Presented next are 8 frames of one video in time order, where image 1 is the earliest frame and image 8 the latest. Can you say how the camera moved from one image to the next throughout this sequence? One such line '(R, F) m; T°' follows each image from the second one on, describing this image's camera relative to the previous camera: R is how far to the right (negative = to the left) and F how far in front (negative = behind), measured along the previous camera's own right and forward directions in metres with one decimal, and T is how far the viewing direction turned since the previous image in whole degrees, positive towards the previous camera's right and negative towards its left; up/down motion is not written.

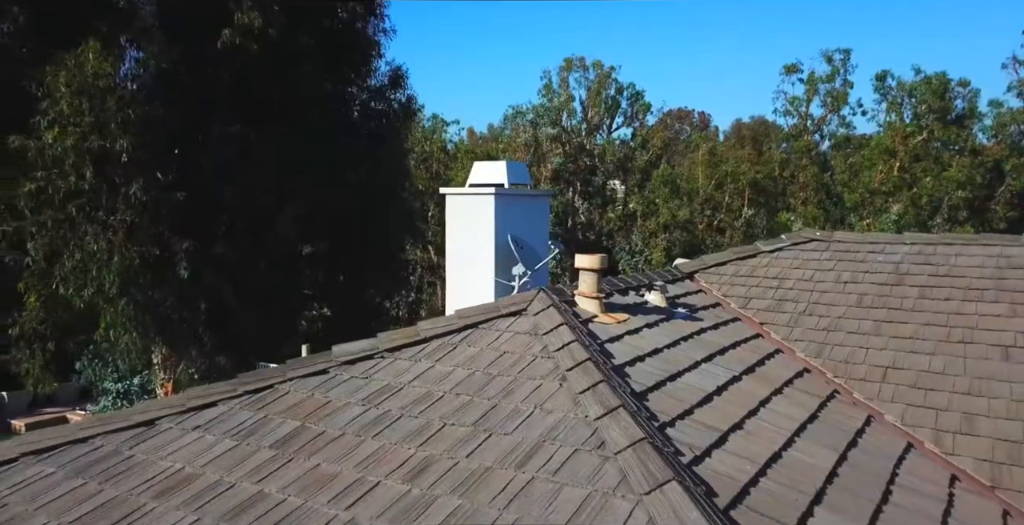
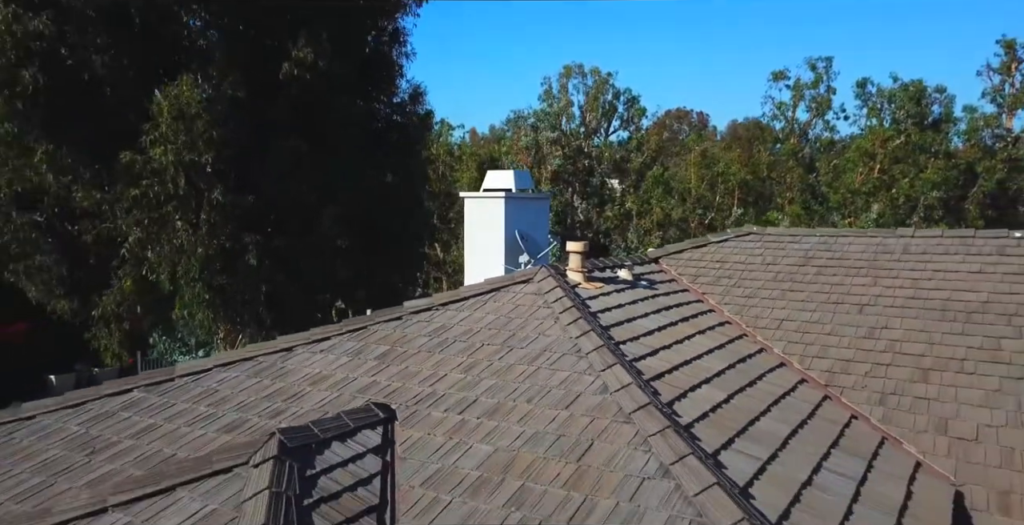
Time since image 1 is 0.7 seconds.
(-0.1, -2.6) m; 0°
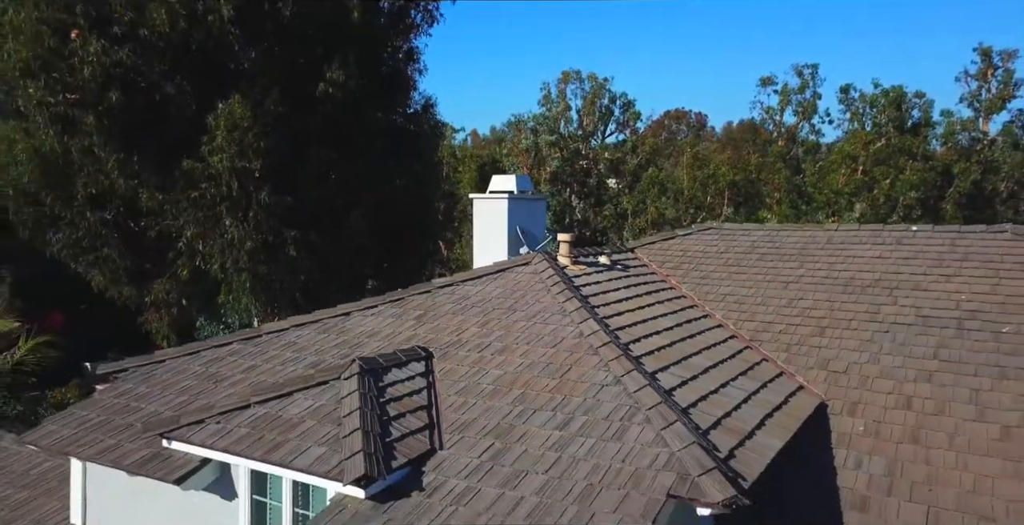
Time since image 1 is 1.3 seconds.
(0.0, -2.4) m; 0°
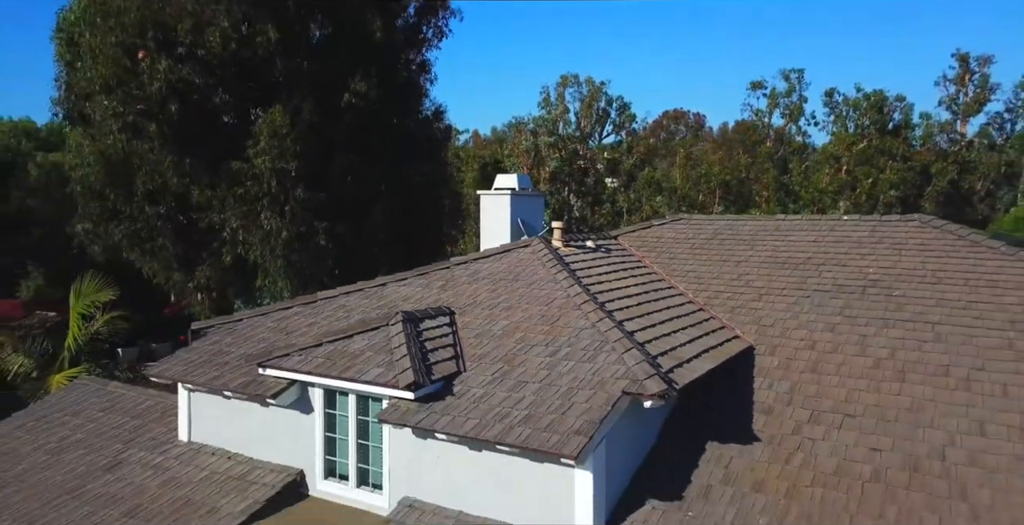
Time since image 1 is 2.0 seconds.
(0.0, -2.5) m; 0°
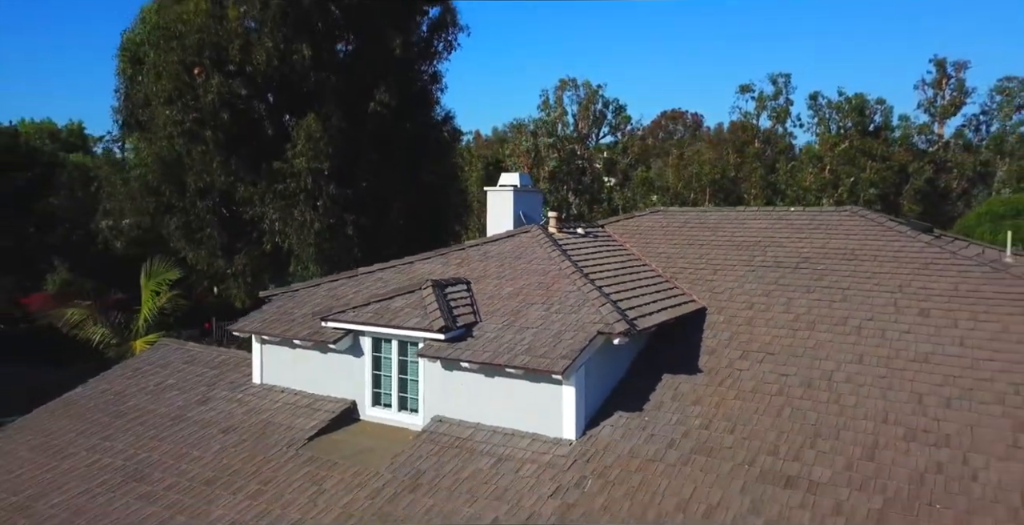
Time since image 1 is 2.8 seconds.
(-0.1, -2.8) m; 0°
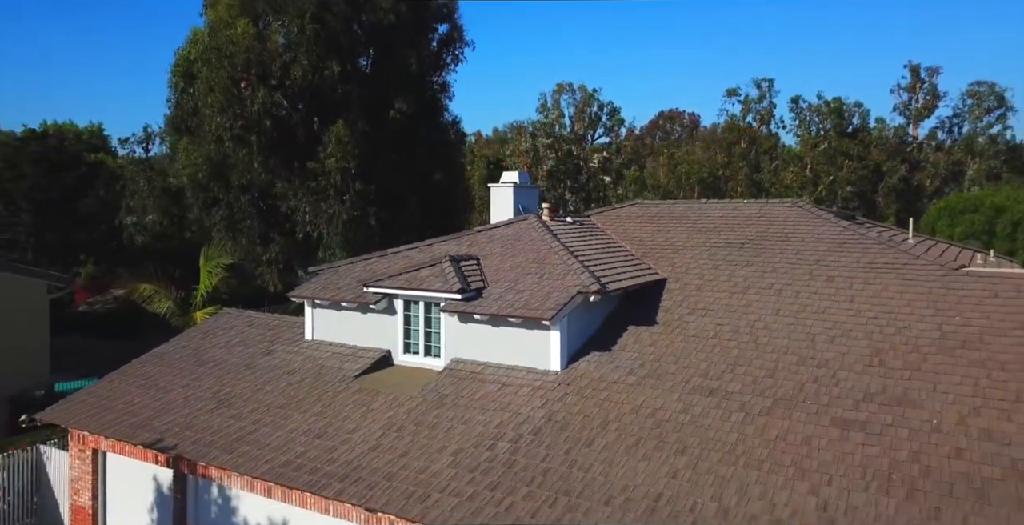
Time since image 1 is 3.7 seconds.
(0.0, -3.3) m; 0°
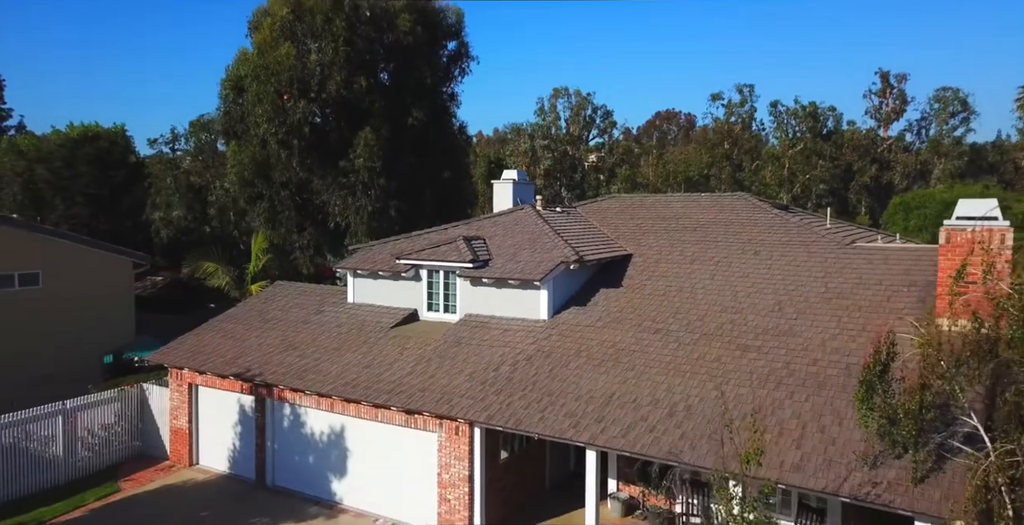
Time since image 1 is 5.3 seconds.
(0.0, -4.4) m; 0°
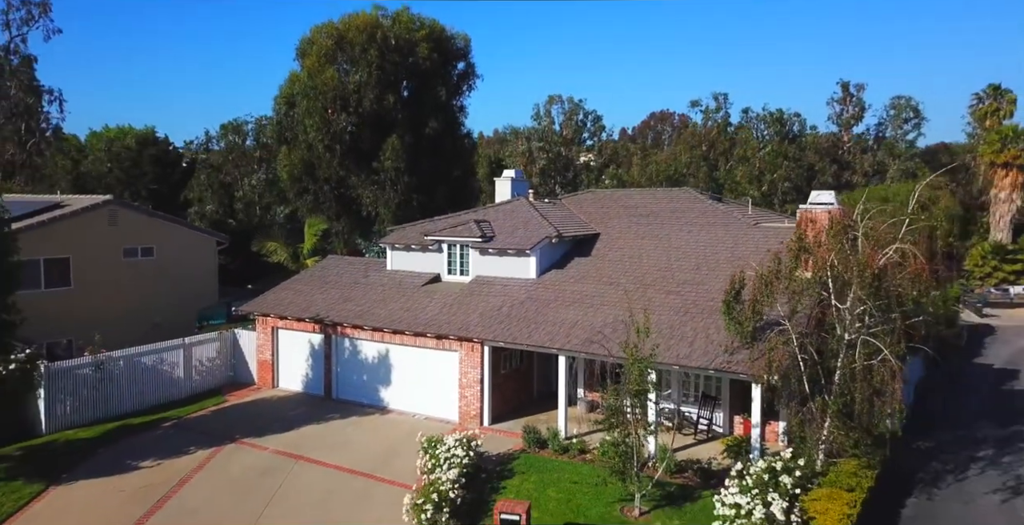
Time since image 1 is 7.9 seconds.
(0.0, -6.8) m; 0°
